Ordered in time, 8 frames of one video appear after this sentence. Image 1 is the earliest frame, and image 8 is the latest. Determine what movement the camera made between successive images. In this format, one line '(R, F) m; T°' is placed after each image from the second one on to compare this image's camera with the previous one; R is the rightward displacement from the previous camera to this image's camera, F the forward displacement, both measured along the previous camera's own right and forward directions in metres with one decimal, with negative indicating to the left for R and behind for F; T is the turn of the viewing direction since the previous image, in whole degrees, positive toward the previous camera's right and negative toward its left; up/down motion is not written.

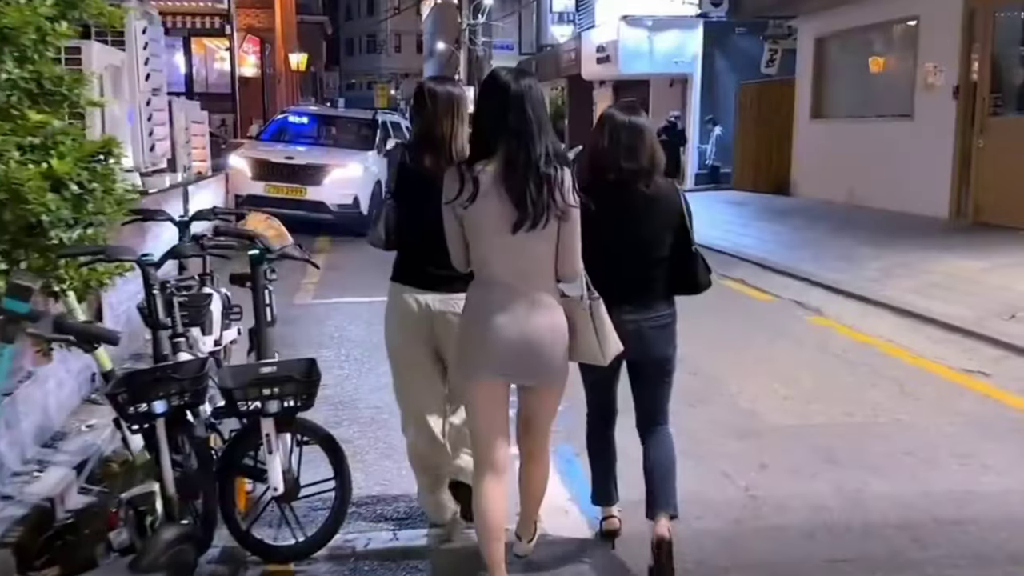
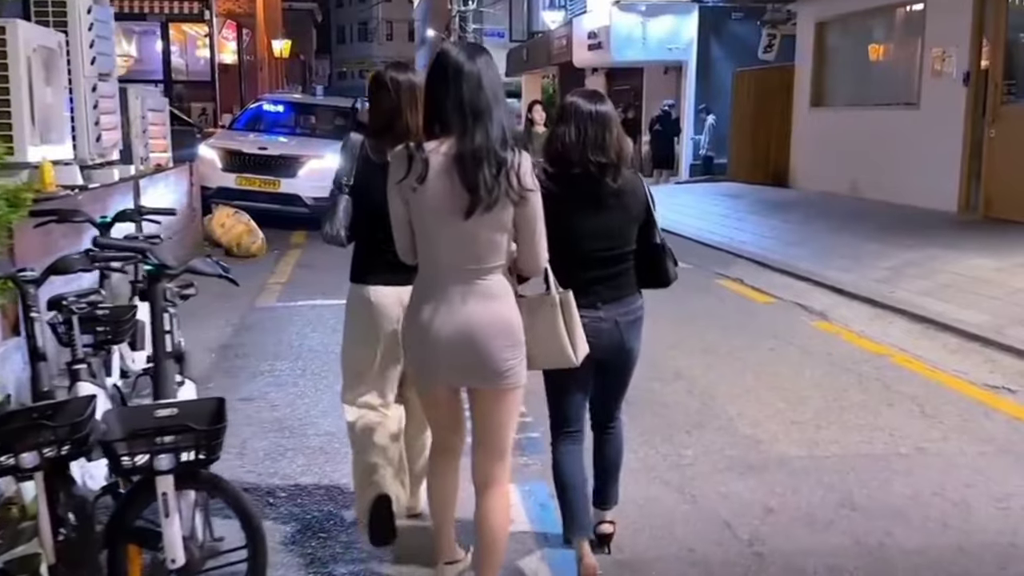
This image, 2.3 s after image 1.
(+0.1, +0.8) m; 0°
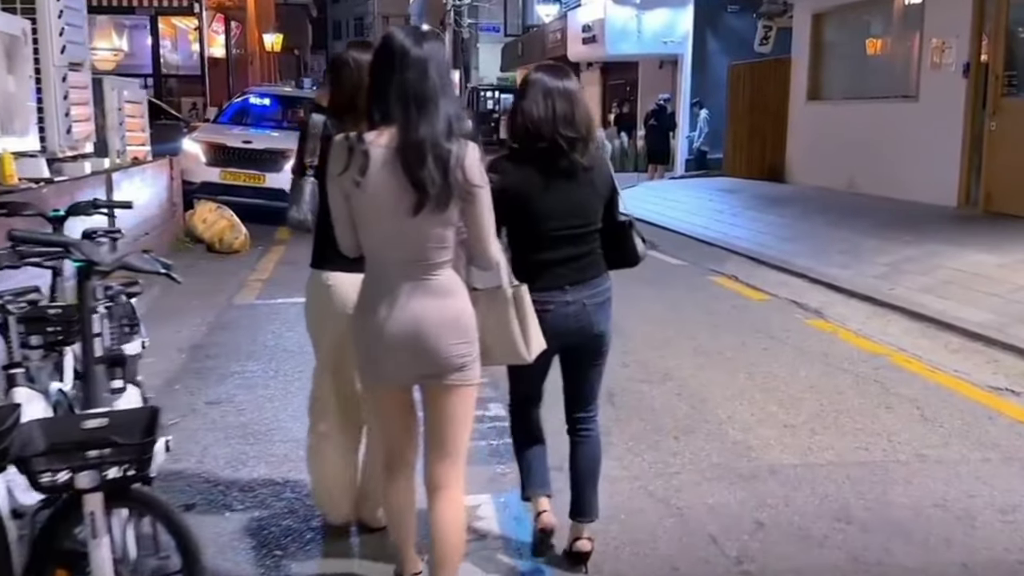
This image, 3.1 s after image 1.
(+0.1, +0.3) m; 0°
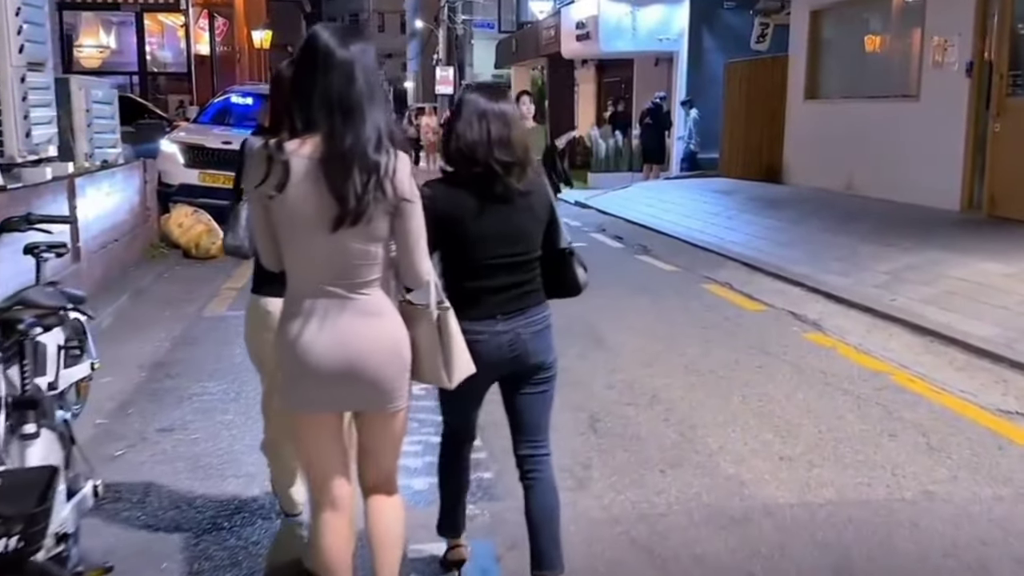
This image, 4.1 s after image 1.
(+0.1, +0.4) m; 0°
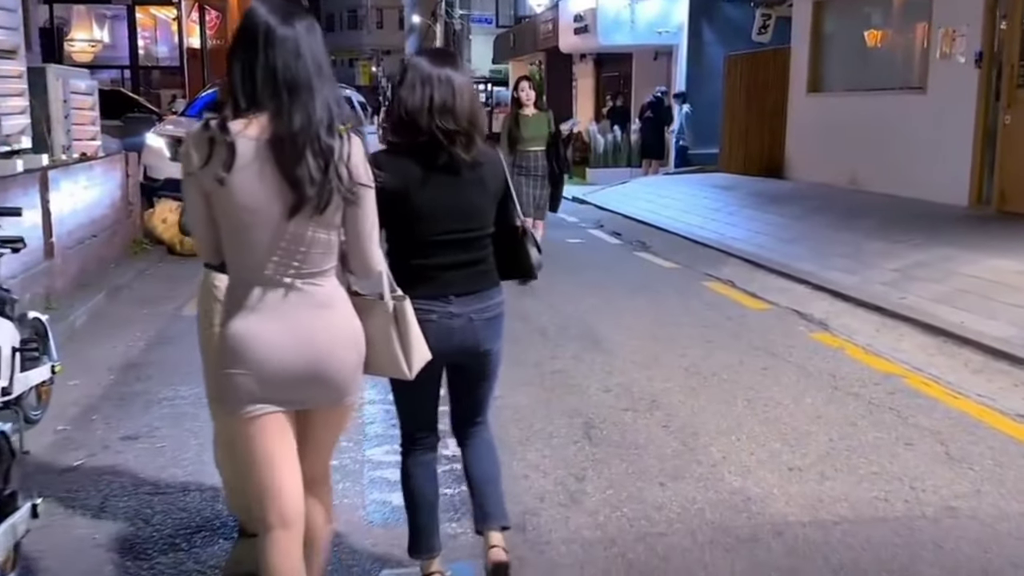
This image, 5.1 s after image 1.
(0.0, +0.4) m; 0°
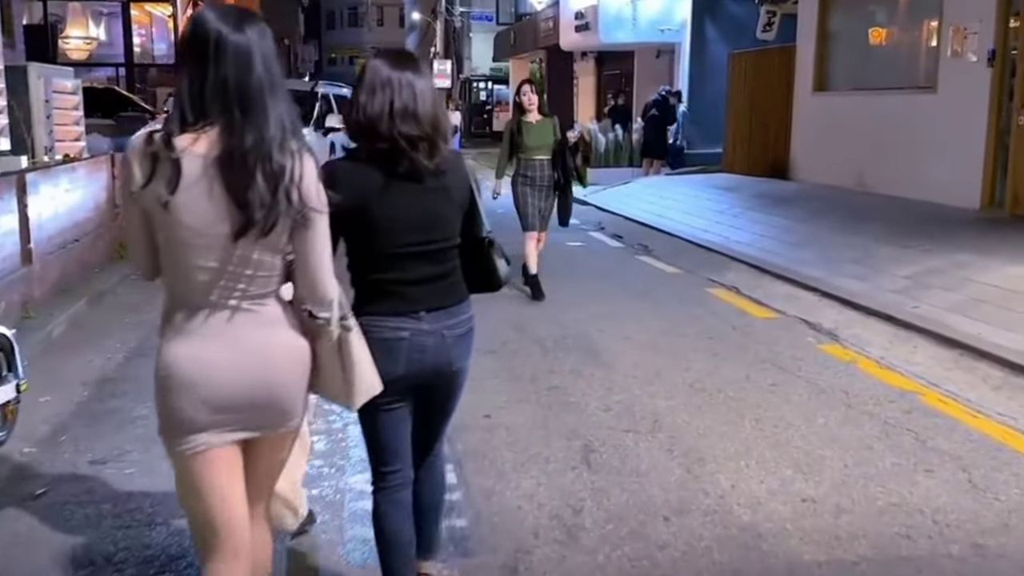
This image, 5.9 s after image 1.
(0.0, +0.3) m; 0°
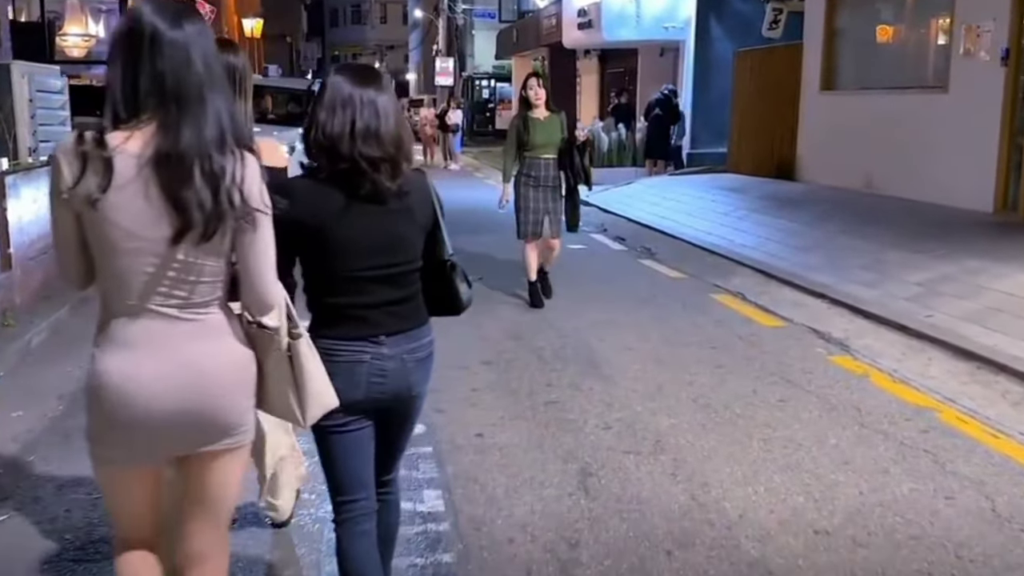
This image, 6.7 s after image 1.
(0.0, +0.3) m; 0°
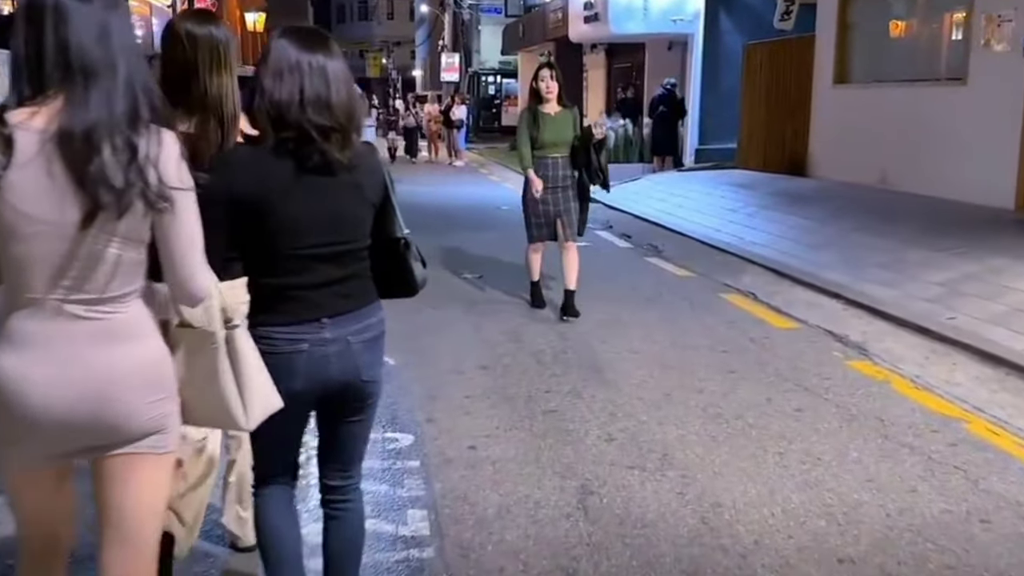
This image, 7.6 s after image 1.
(+0.1, +0.4) m; 0°
